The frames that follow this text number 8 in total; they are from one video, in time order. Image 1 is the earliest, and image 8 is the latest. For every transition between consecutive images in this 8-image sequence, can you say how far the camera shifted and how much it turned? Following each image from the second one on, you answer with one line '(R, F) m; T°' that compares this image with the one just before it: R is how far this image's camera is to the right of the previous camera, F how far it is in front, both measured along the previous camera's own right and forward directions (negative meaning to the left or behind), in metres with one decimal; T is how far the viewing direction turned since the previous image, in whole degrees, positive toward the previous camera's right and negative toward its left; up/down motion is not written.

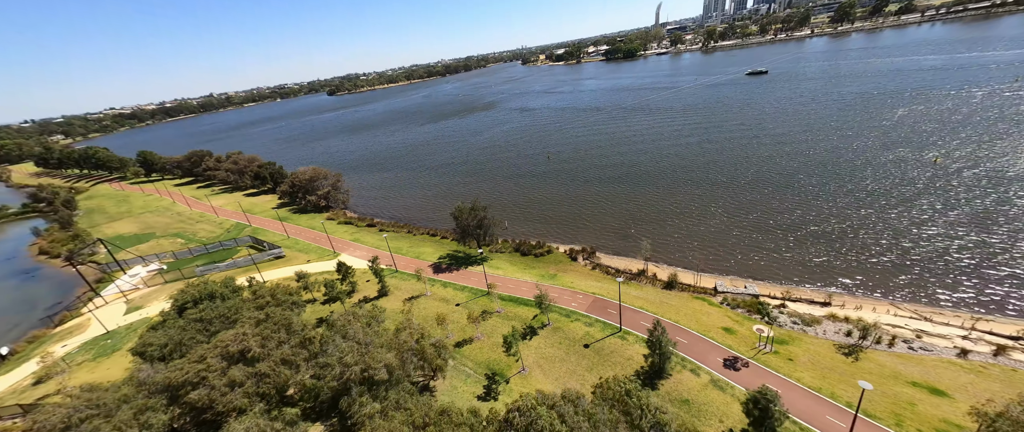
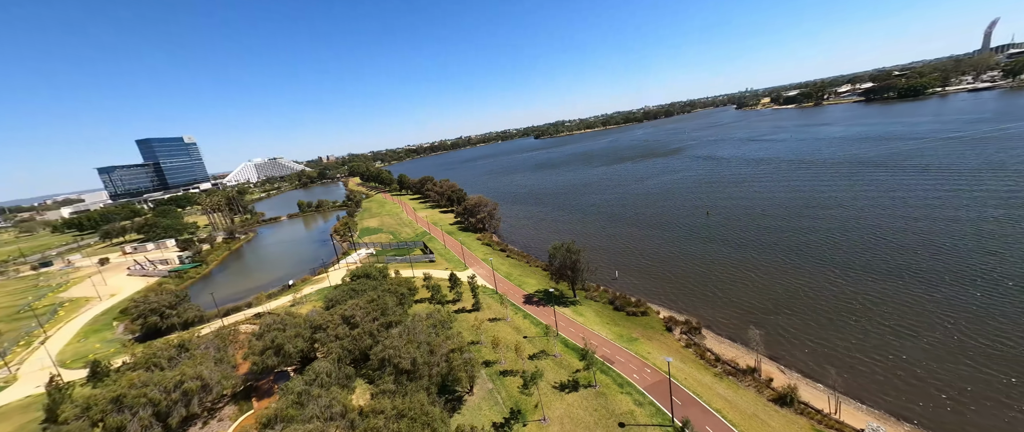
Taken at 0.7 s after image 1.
(+7.1, +0.6) m; -30°
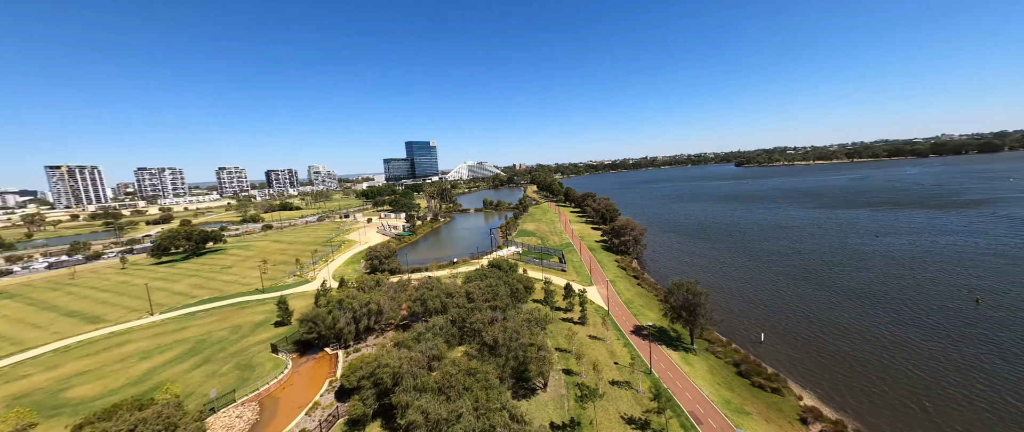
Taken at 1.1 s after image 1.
(+4.9, -1.4) m; -29°
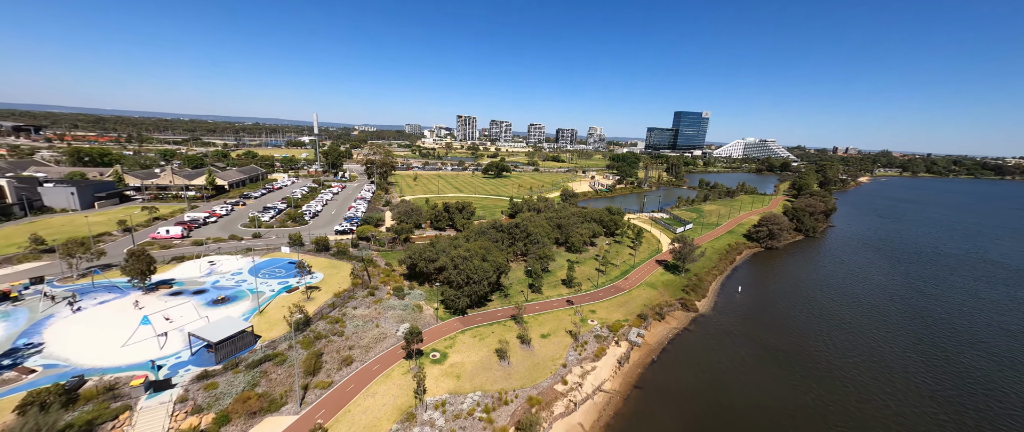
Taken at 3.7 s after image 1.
(+28.0, -22.6) m; -42°
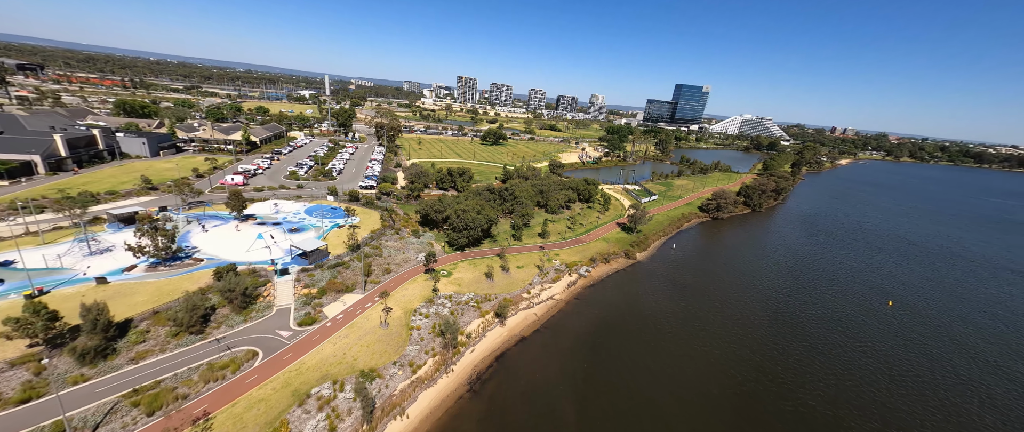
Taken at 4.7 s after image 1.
(+1.0, -12.4) m; +1°
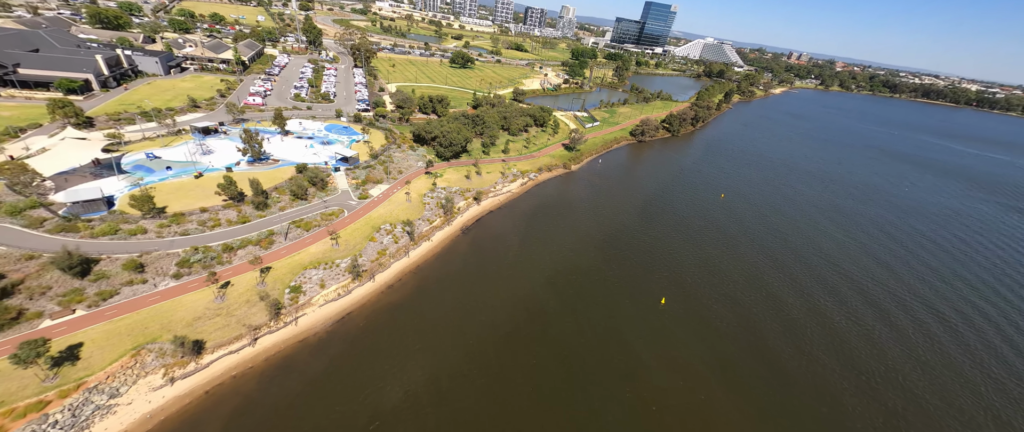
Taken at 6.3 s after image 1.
(-1.3, -20.2) m; +6°
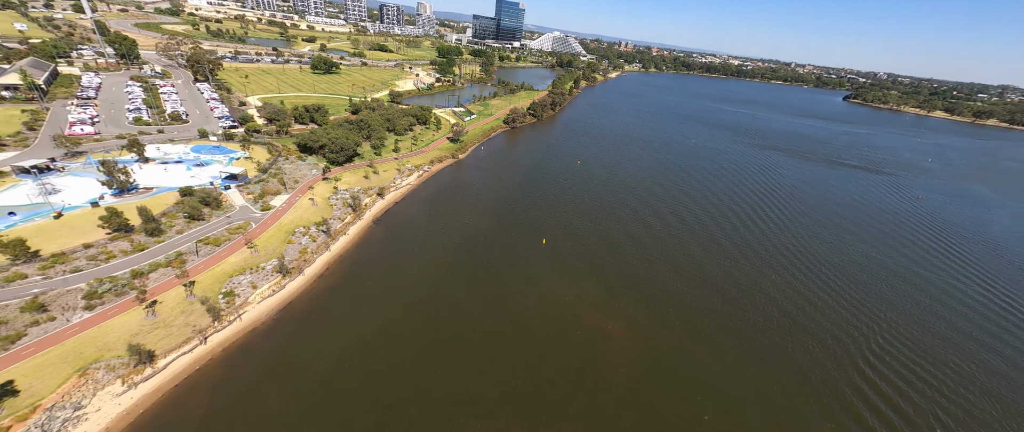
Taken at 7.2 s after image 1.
(-1.9, -9.9) m; +17°
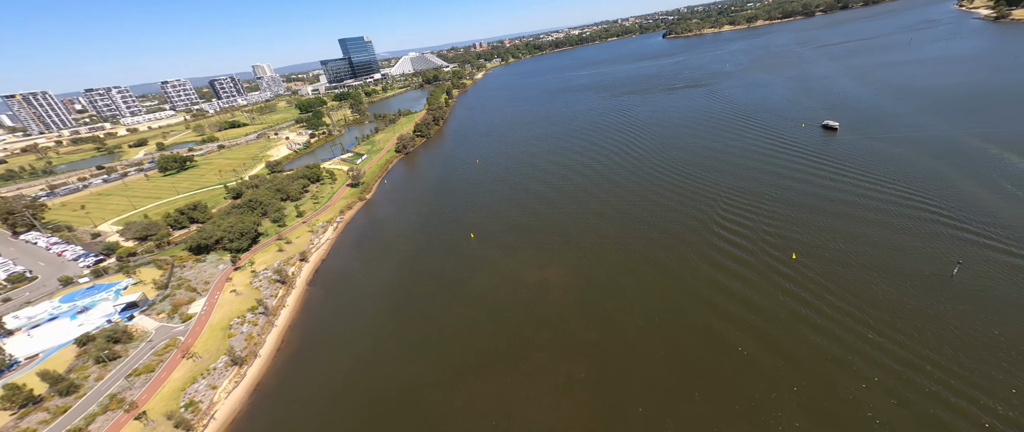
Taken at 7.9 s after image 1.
(+0.4, -6.6) m; +12°
